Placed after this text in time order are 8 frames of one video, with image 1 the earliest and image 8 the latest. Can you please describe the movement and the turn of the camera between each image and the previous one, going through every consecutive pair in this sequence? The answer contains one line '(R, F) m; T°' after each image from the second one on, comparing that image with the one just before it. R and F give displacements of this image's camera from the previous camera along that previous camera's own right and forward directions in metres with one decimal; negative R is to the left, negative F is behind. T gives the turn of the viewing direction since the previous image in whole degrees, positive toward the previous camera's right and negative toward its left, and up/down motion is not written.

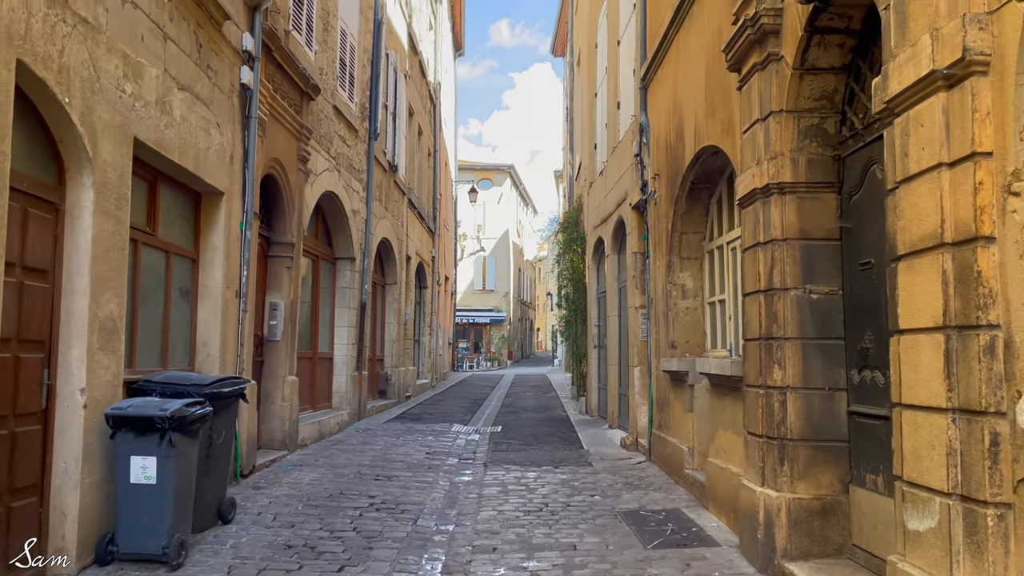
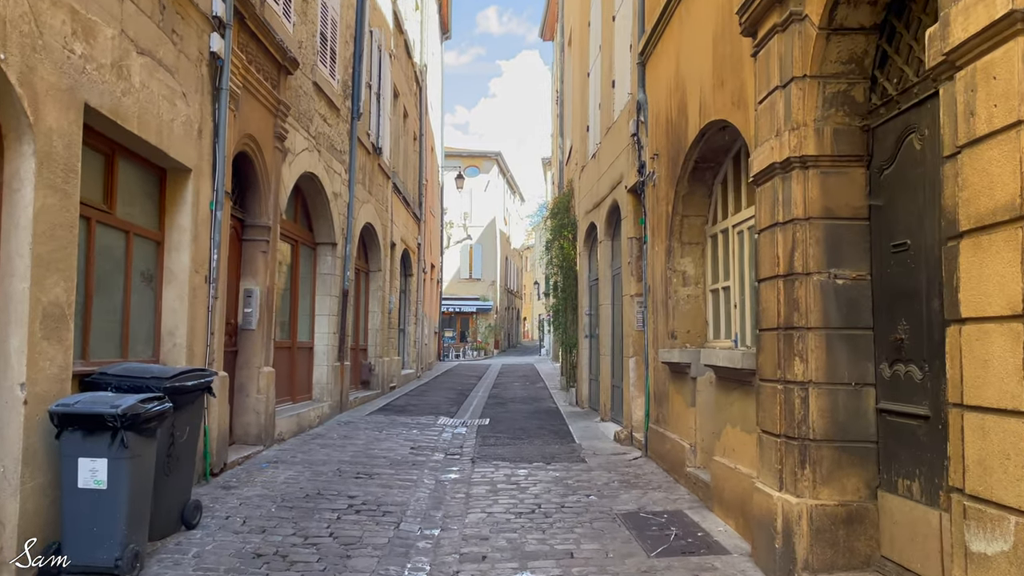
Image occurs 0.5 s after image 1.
(0.0, +0.4) m; +1°
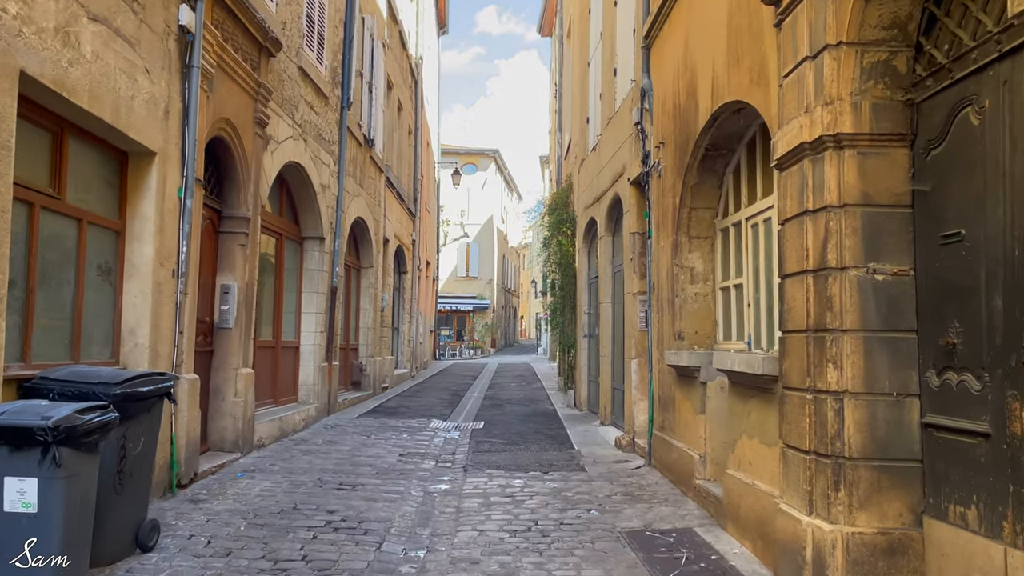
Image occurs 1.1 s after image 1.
(0.0, +0.5) m; 0°
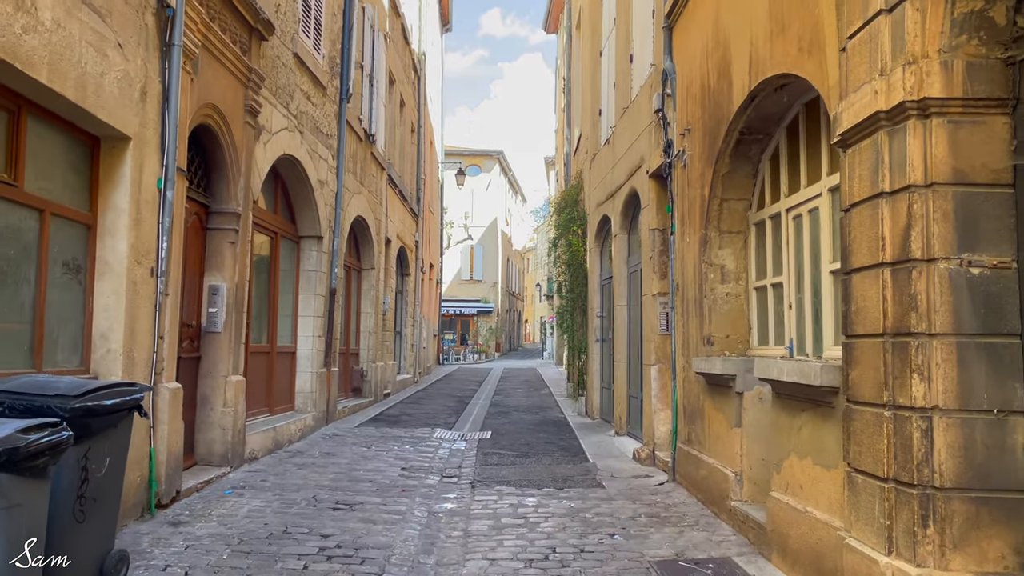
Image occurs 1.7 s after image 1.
(-0.1, +0.6) m; 0°
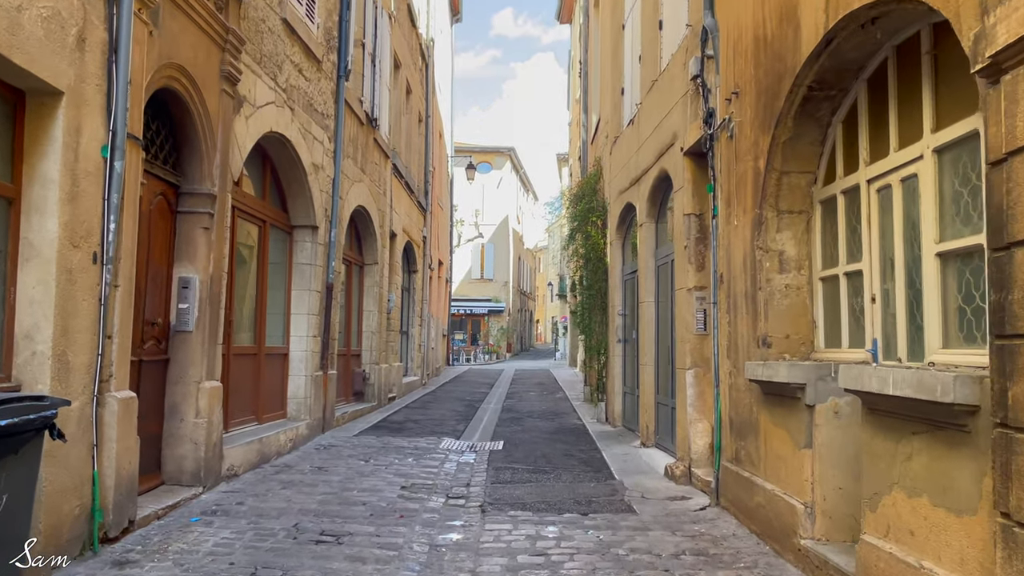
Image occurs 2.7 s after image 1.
(0.0, +0.9) m; -1°
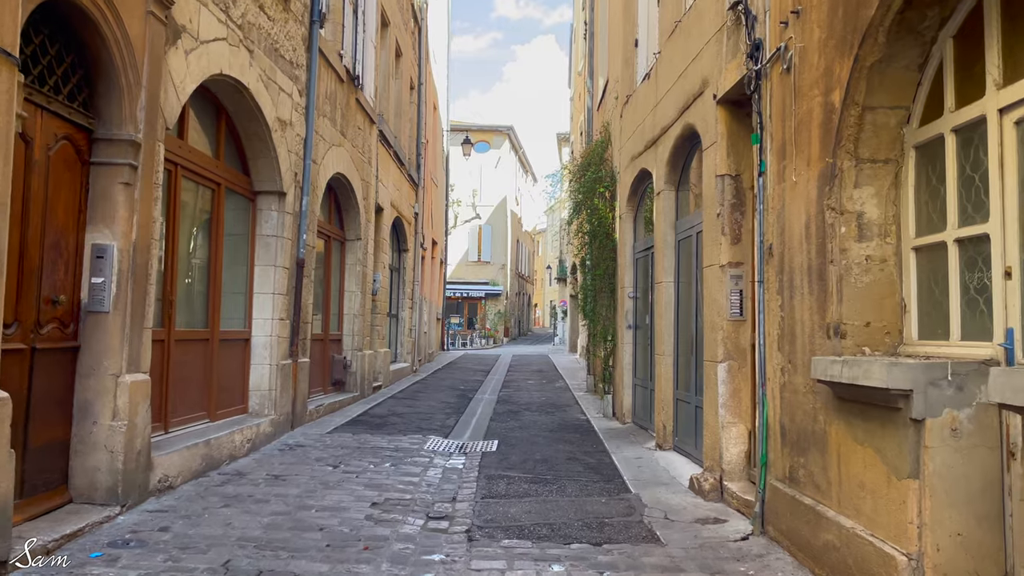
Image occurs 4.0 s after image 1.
(0.0, +1.1) m; 0°
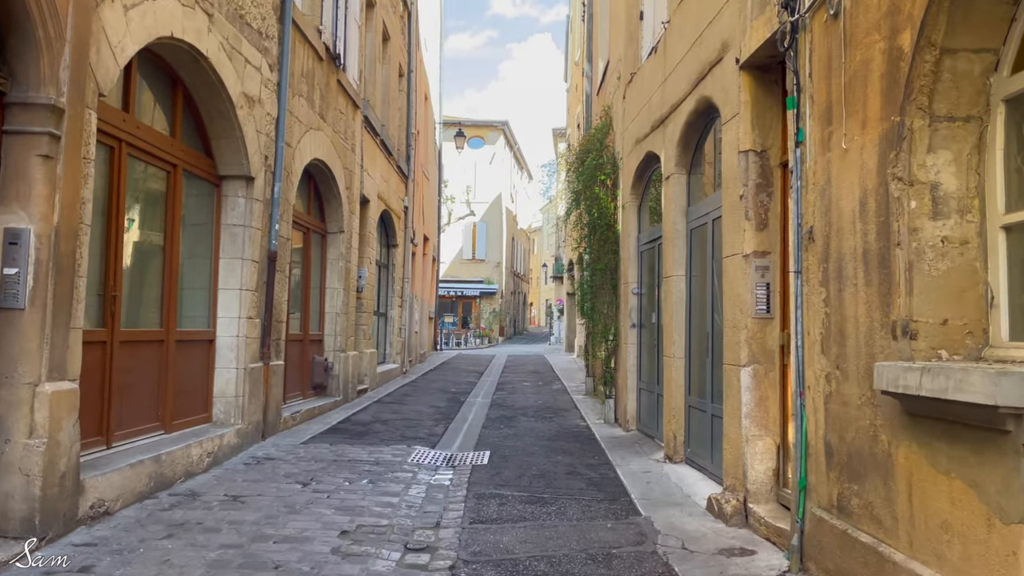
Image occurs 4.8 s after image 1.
(0.0, +0.7) m; 0°
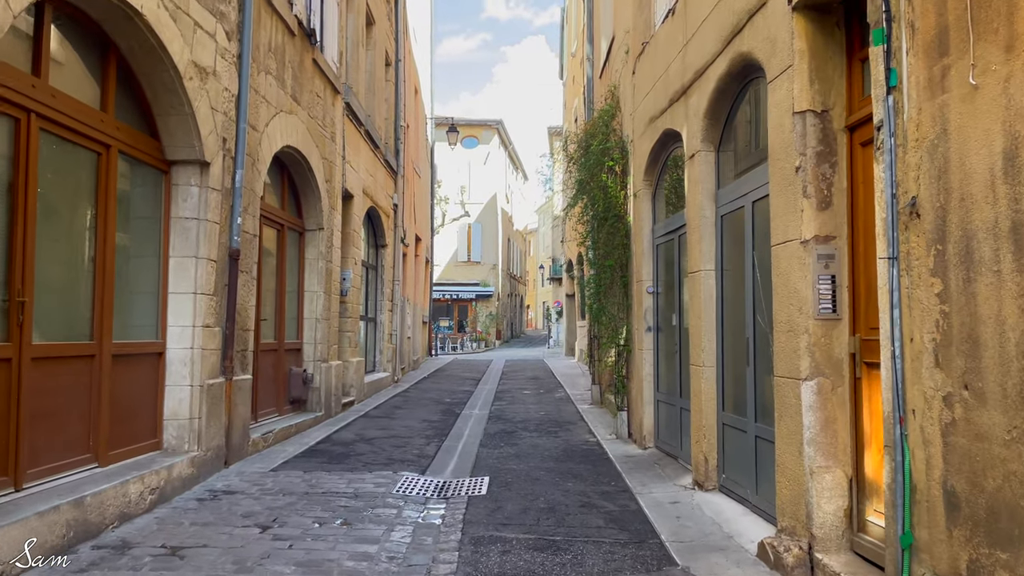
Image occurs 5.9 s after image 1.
(0.0, +1.0) m; 0°
